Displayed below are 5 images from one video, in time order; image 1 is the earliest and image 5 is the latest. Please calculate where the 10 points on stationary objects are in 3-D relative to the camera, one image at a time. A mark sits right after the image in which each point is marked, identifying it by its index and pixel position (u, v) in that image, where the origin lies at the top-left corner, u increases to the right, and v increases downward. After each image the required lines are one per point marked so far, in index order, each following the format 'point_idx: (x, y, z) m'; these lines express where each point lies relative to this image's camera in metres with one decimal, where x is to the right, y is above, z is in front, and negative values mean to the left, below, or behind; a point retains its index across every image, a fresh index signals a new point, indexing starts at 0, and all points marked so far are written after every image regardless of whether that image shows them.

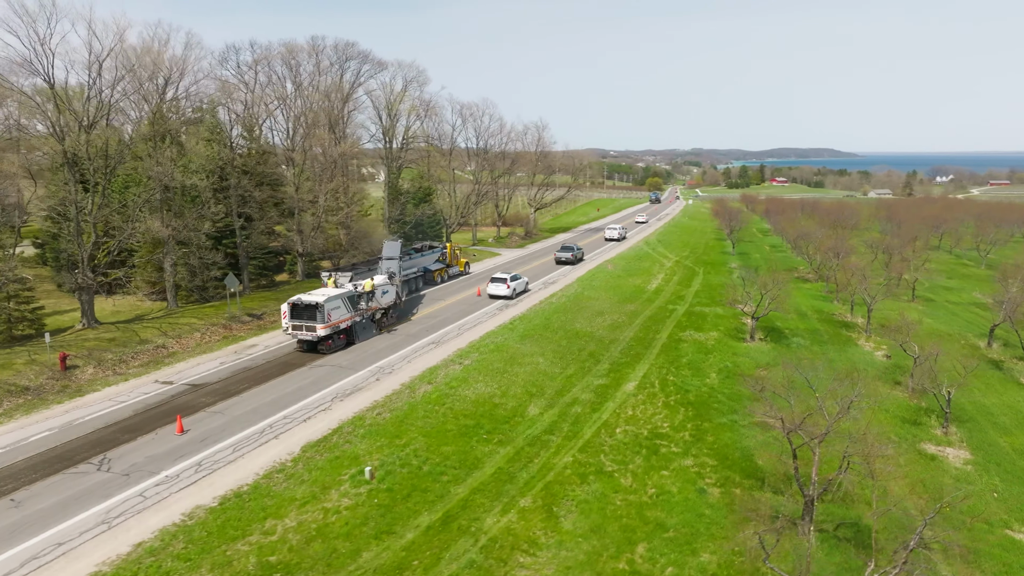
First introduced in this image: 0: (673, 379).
0: (+4.7, -2.7, +17.0) m
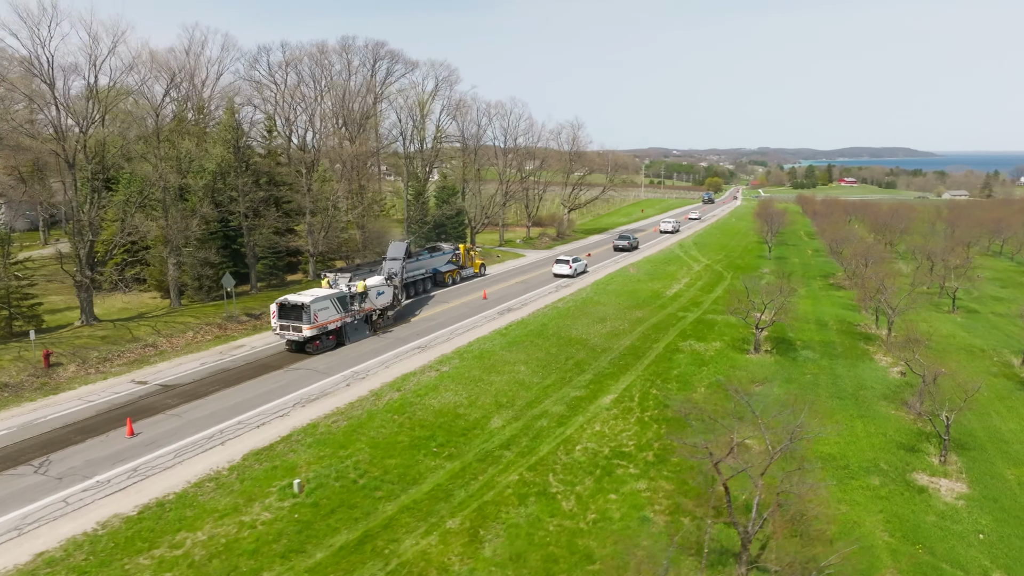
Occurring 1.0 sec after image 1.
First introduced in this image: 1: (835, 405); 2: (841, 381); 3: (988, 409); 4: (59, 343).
0: (+4.0, -2.9, +16.2) m
1: (+8.9, -3.2, +16.1) m
2: (+10.2, -2.9, +18.0) m
3: (+13.2, -3.5, +16.1) m
4: (-14.6, -1.8, +18.6) m
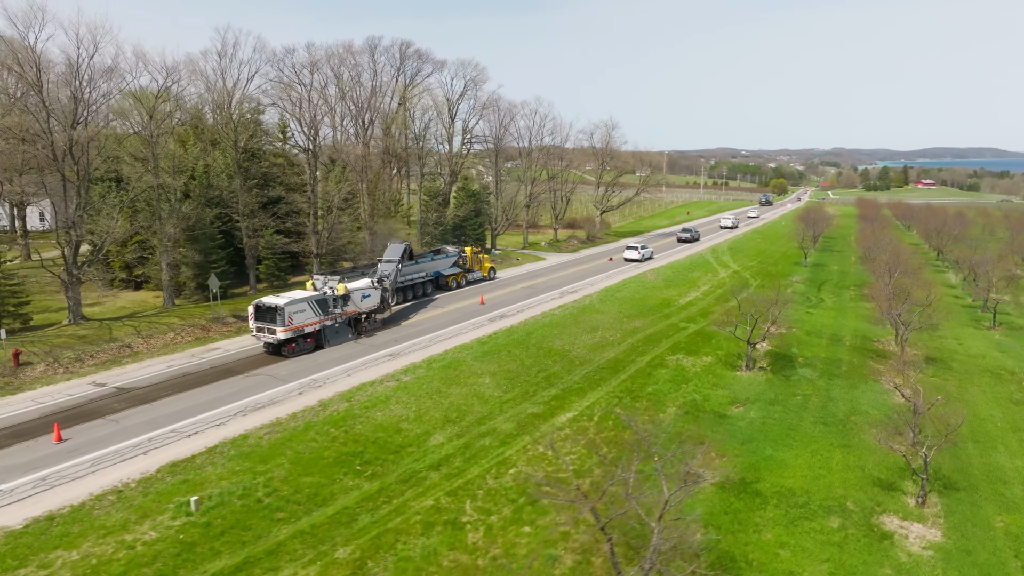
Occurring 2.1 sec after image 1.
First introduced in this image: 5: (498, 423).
0: (+2.8, -3.2, +15.2) m
1: (+7.7, -3.6, +14.8) m
2: (+9.2, -3.4, +16.5) m
3: (+12.0, -3.9, +14.4) m
4: (-15.5, -1.8, +18.9) m
5: (-0.3, -3.3, +14.1) m
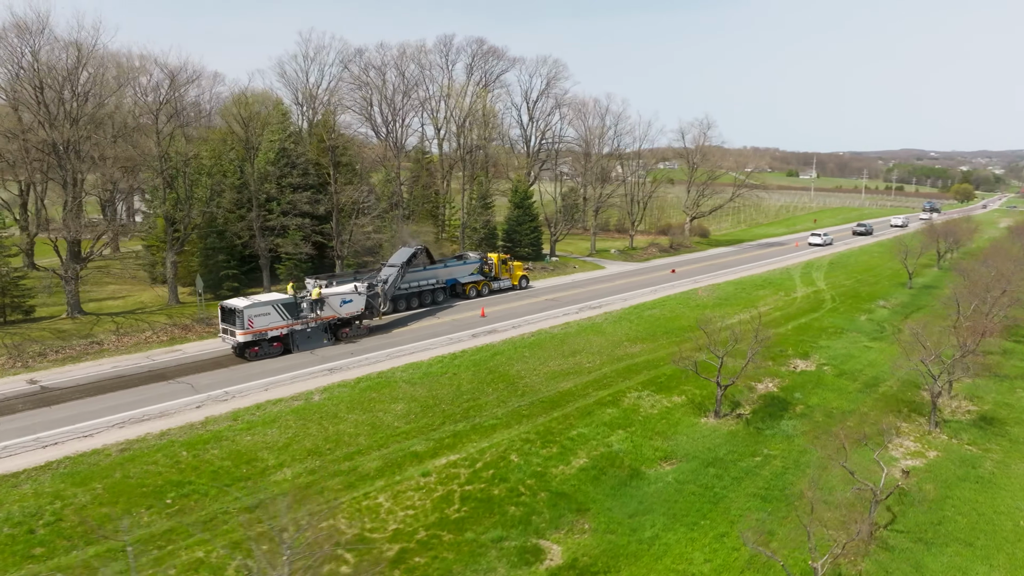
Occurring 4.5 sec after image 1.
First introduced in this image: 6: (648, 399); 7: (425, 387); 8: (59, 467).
0: (0.0, -3.9, +13.2) m
1: (+4.8, -4.5, +12.0) m
2: (+6.5, -4.3, +13.5) m
3: (+8.9, -5.0, +10.9) m
4: (-17.3, -1.6, +20.2) m
5: (-3.2, -3.8, +12.8) m
6: (+4.2, -3.4, +17.6) m
7: (-2.6, -3.0, +17.6) m
8: (-9.1, -3.6, +11.7) m
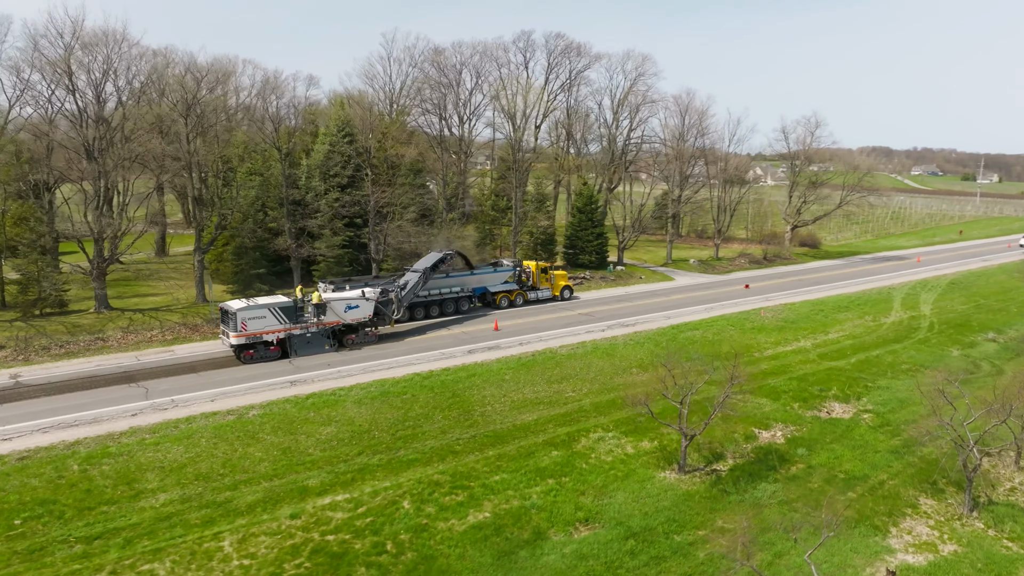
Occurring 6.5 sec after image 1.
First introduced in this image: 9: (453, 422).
0: (-2.2, -4.4, +11.9) m
1: (+2.3, -5.3, +9.8) m
2: (+4.2, -5.1, +11.0) m
3: (+6.1, -5.9, +8.0) m
4: (-17.9, -1.5, +21.7) m
5: (-5.5, -4.2, +12.0) m
6: (+2.6, -4.1, +15.4) m
7: (-4.0, -3.4, +16.6) m
8: (-11.4, -3.7, +11.9) m
9: (-1.6, -3.7, +16.3) m
